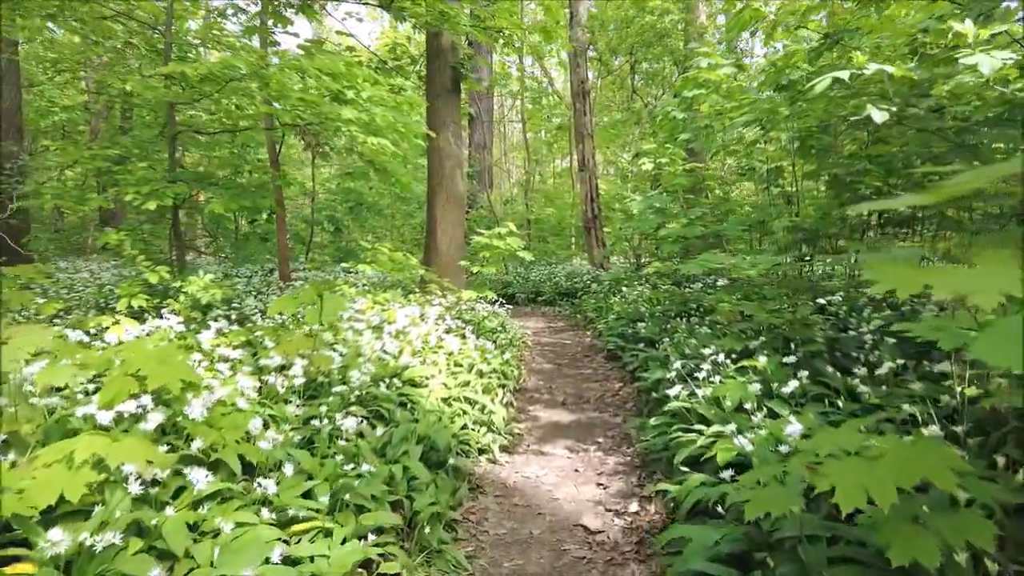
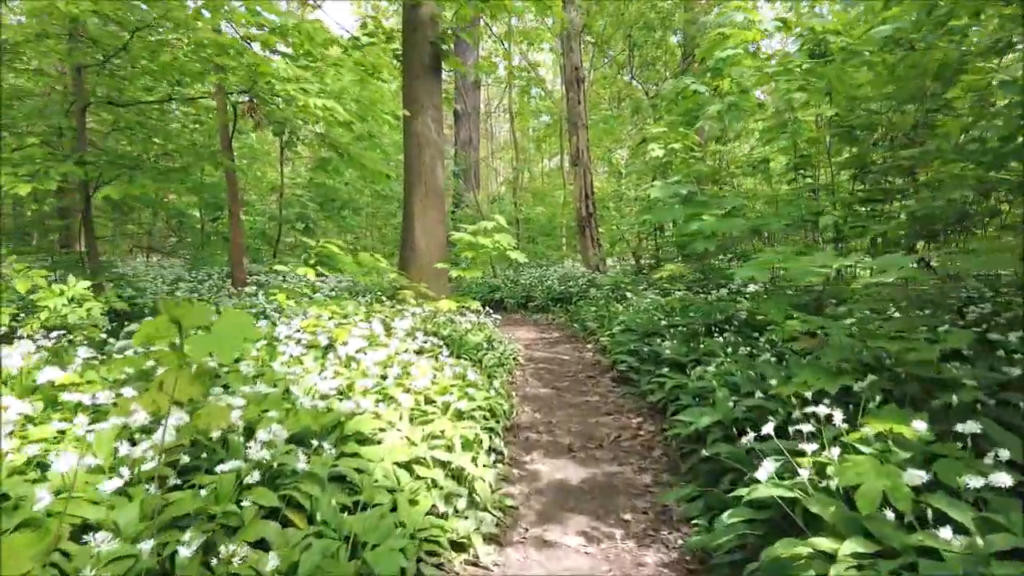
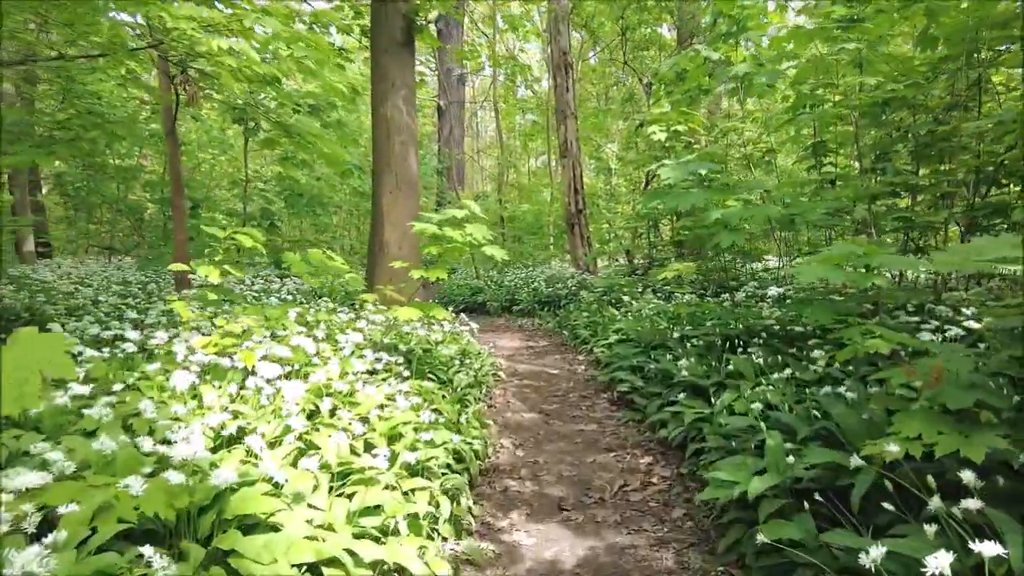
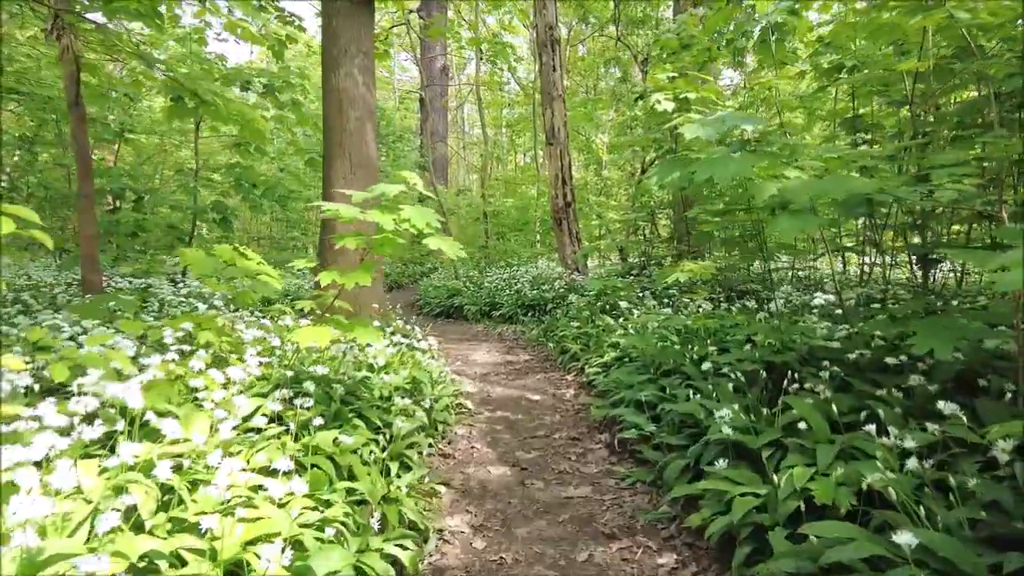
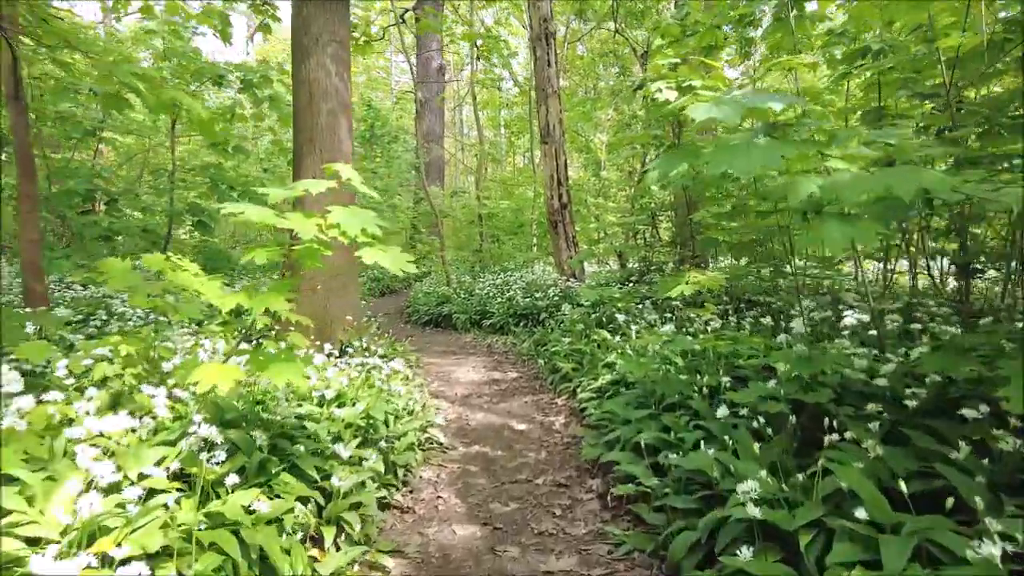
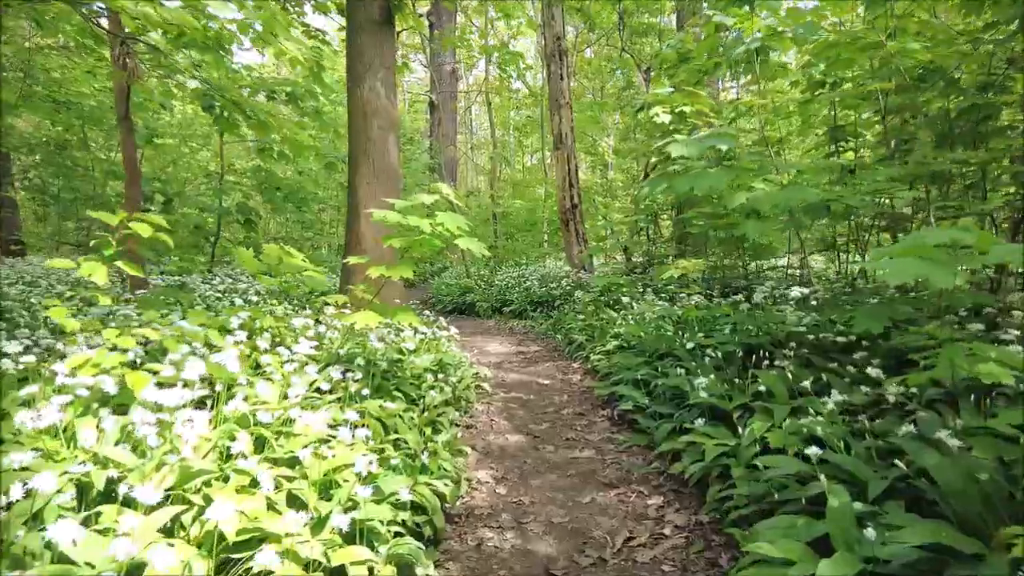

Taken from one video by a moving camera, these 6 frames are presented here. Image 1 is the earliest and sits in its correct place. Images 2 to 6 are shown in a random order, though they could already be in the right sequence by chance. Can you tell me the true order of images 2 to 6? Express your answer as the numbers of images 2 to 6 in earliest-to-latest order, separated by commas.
2, 3, 6, 4, 5
